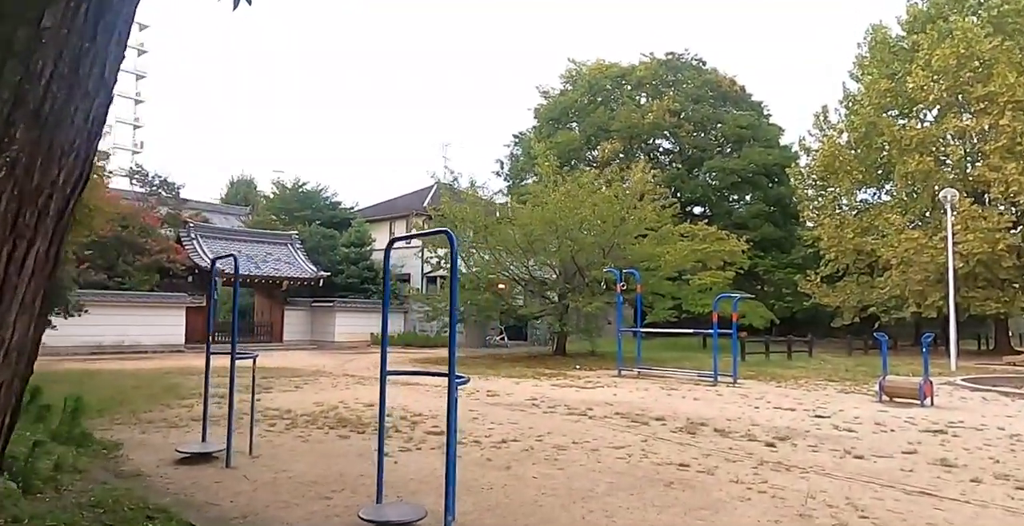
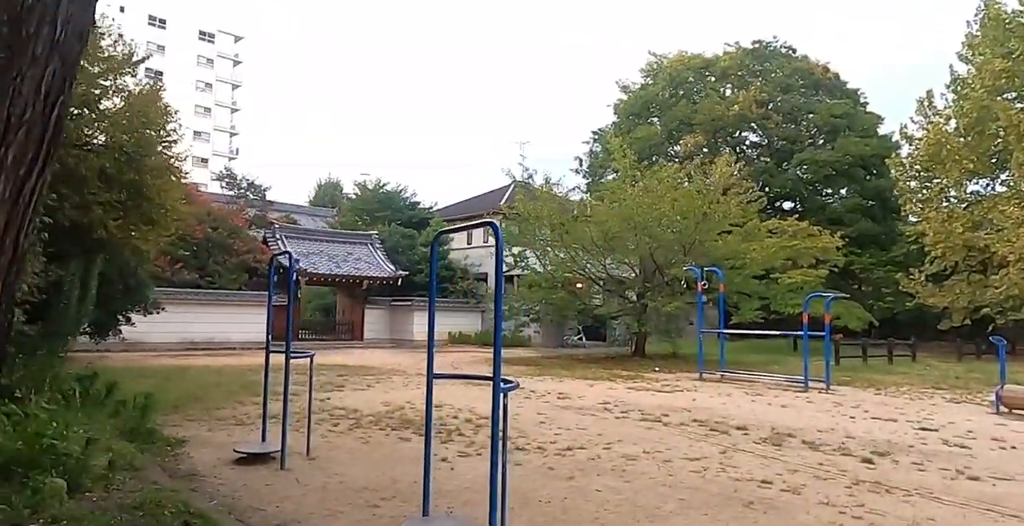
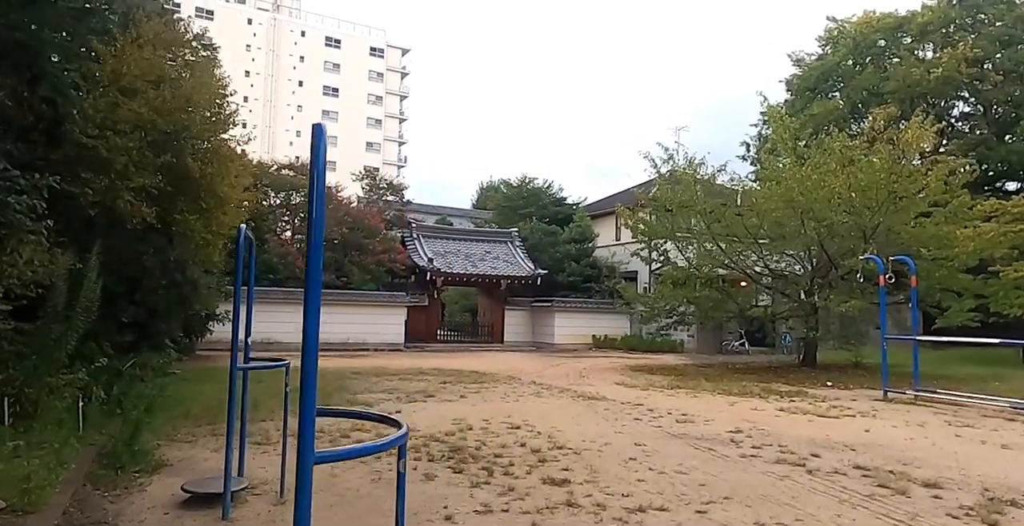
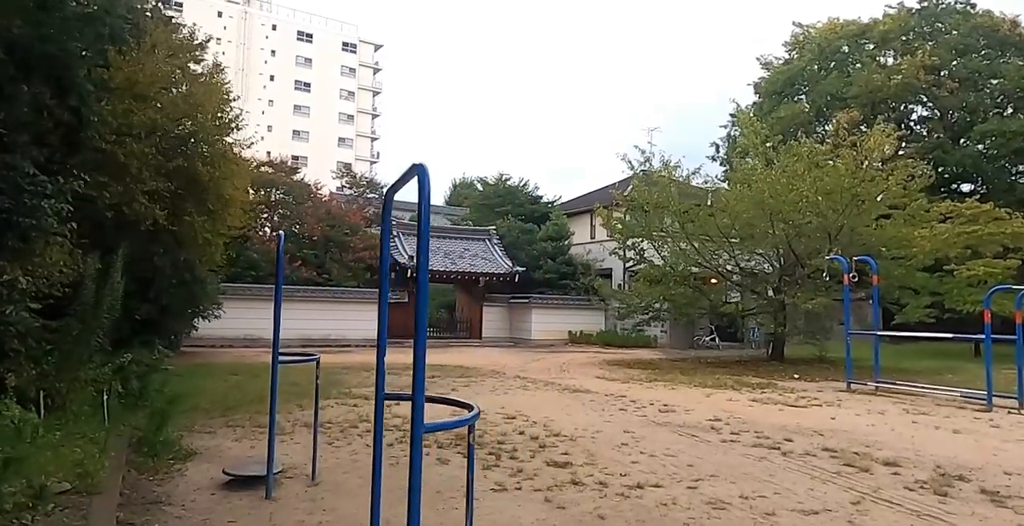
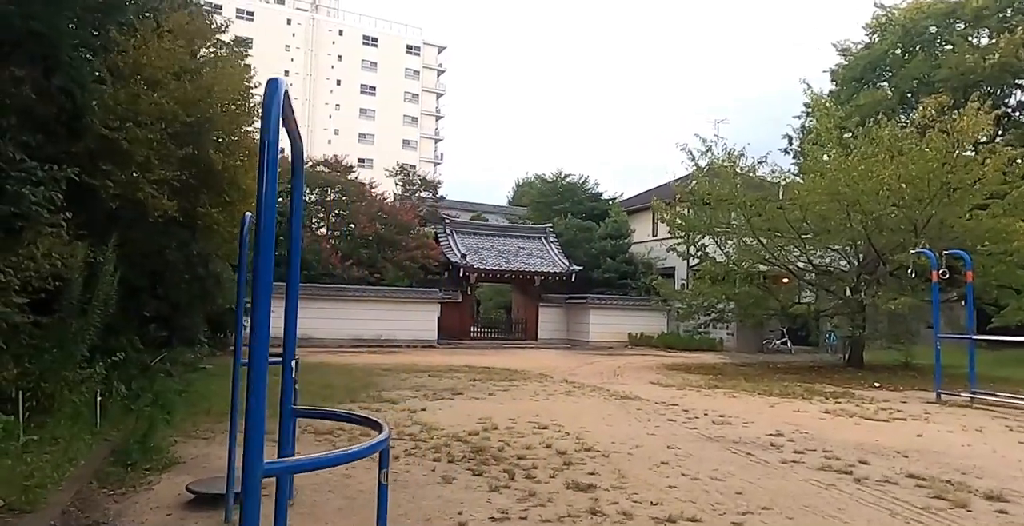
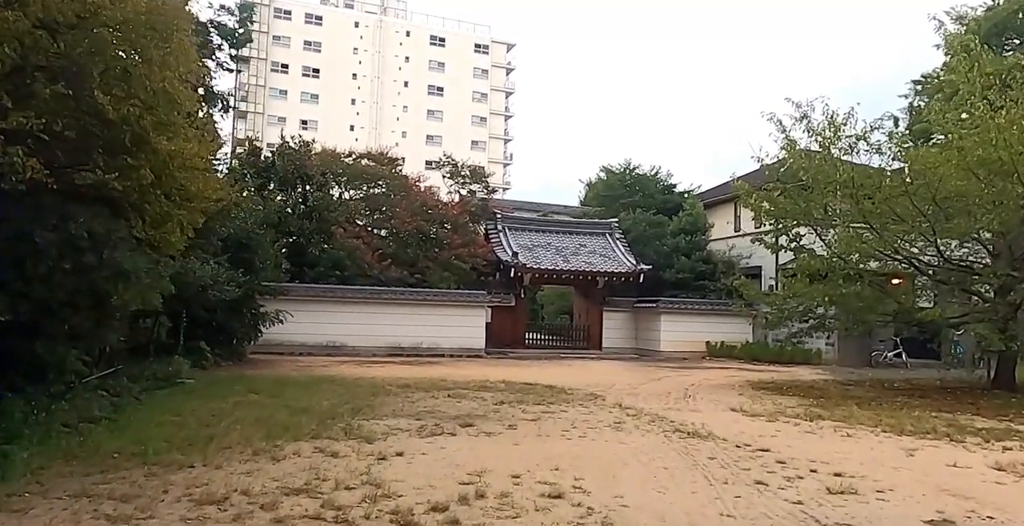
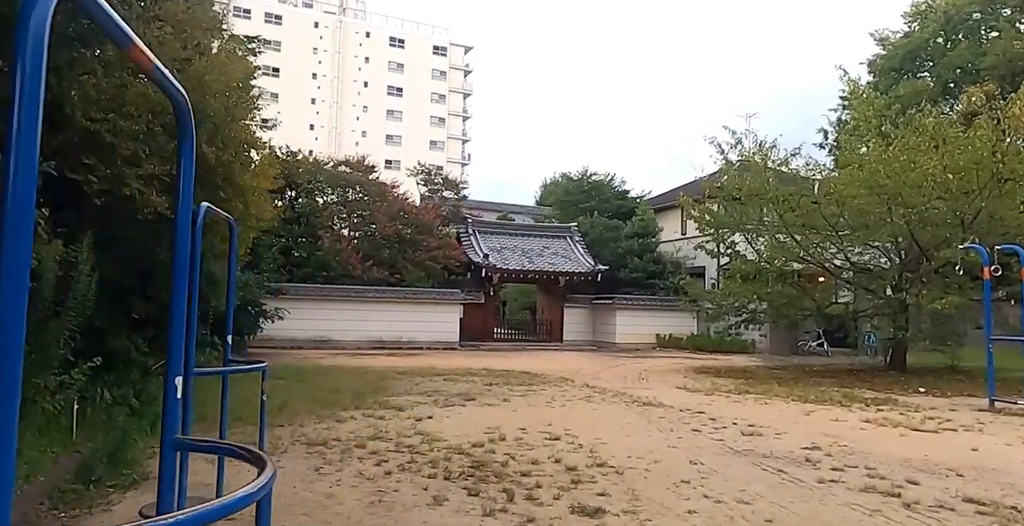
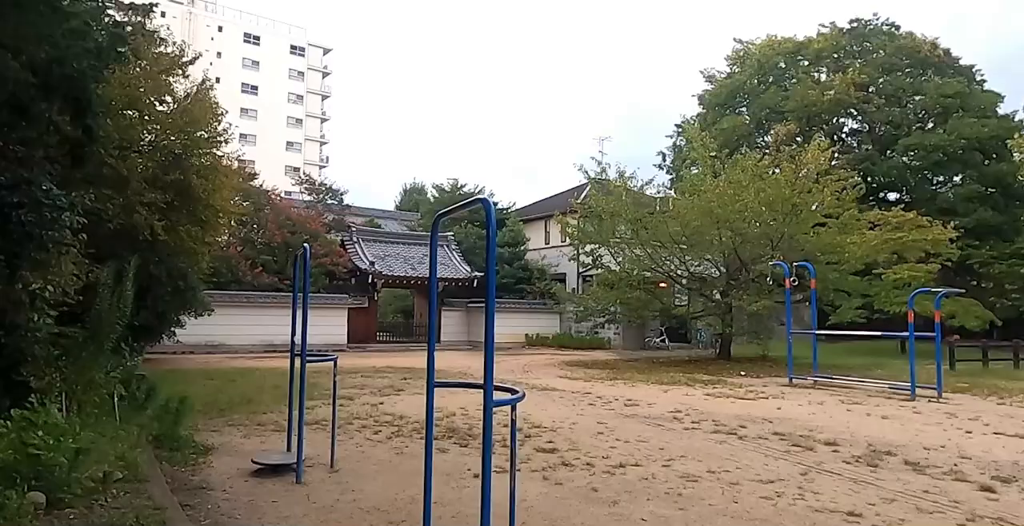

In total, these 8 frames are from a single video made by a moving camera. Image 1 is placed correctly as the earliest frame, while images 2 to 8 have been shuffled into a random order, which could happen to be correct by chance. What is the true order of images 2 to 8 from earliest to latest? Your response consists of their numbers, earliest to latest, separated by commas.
2, 8, 4, 3, 5, 7, 6
